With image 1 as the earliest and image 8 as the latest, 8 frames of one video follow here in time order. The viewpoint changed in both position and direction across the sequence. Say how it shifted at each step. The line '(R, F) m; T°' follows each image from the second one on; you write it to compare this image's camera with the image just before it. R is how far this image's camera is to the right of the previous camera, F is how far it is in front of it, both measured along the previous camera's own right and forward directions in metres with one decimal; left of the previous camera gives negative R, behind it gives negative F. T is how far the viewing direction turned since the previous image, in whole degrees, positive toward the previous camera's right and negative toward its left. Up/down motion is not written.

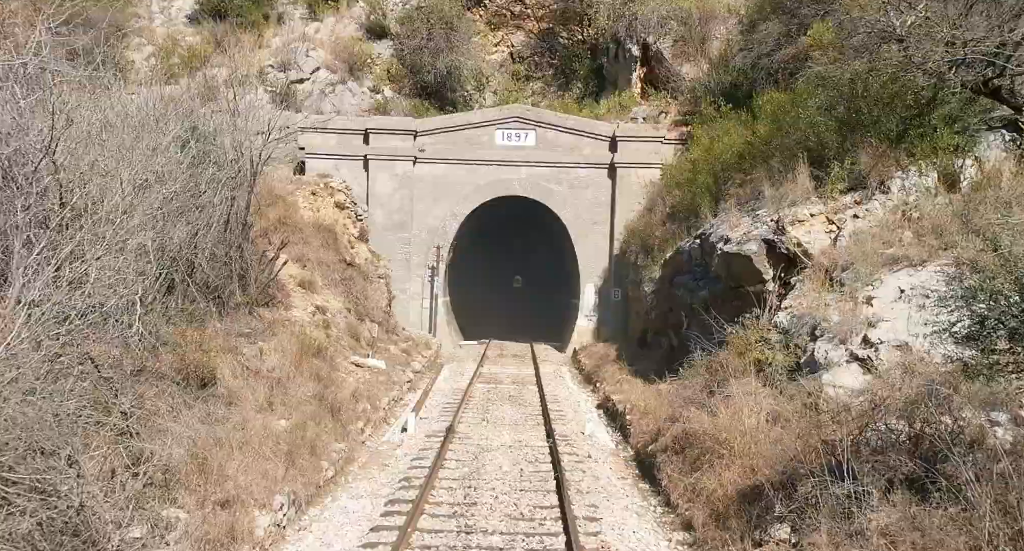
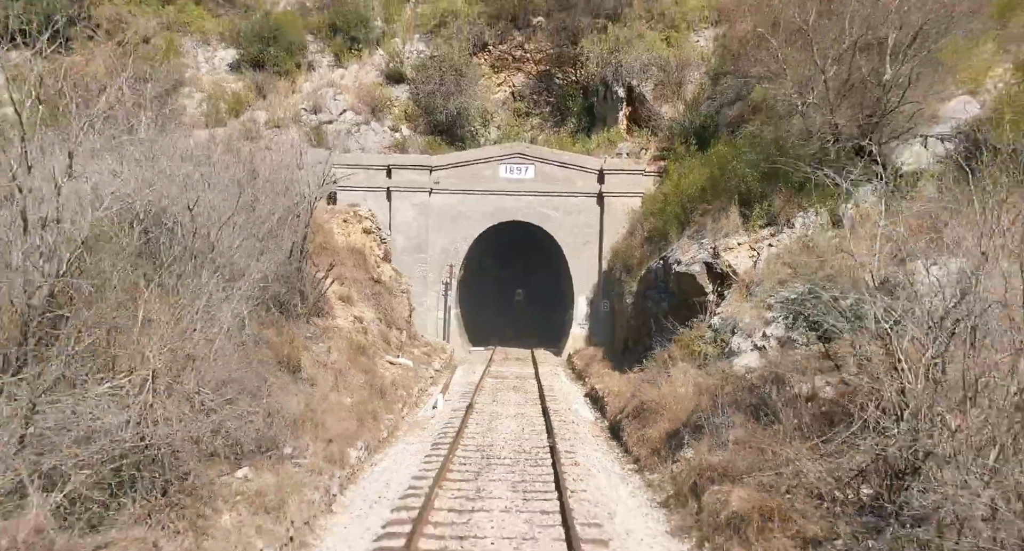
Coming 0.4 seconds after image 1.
(0.0, -1.9) m; 0°
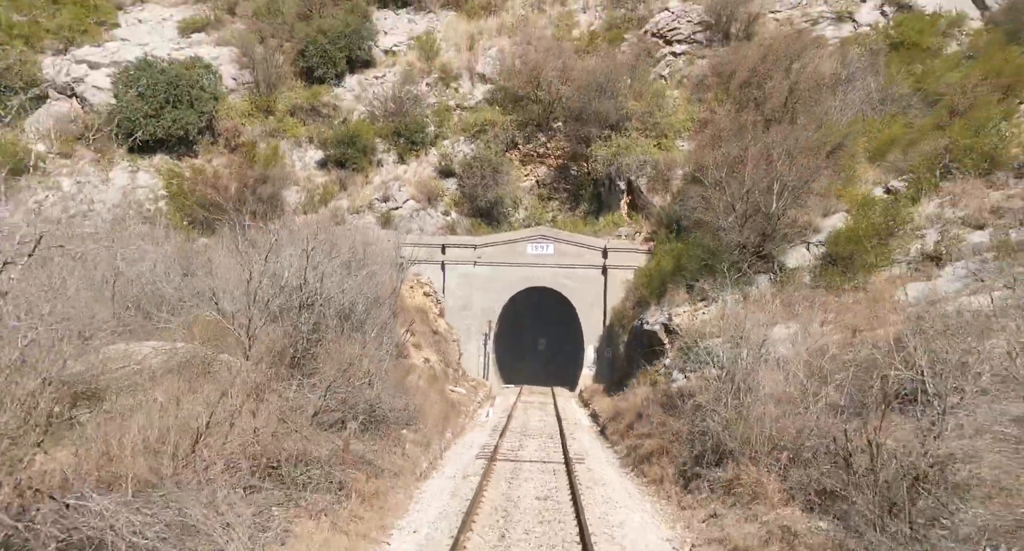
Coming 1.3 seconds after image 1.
(-0.1, -4.2) m; -2°
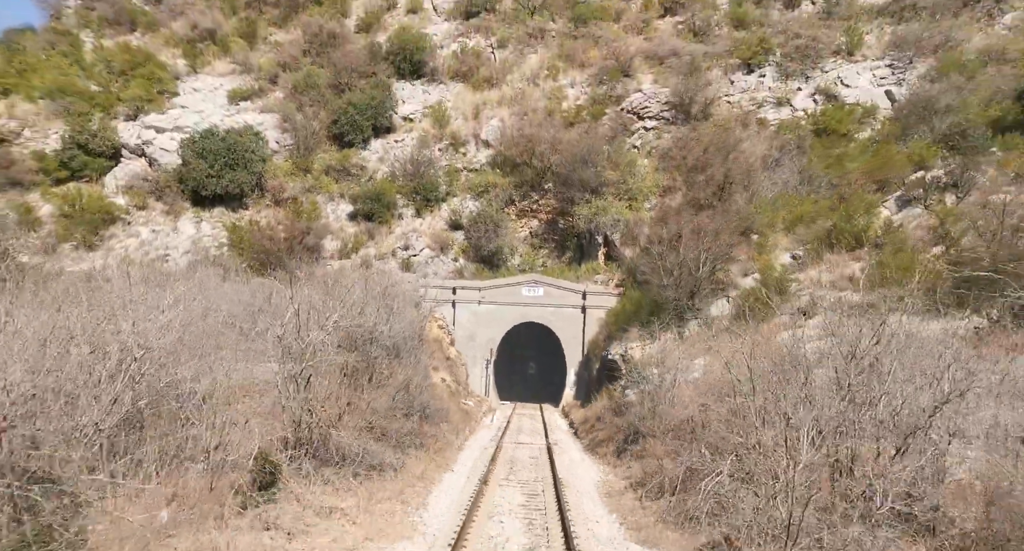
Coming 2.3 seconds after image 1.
(-0.2, -4.3) m; +1°
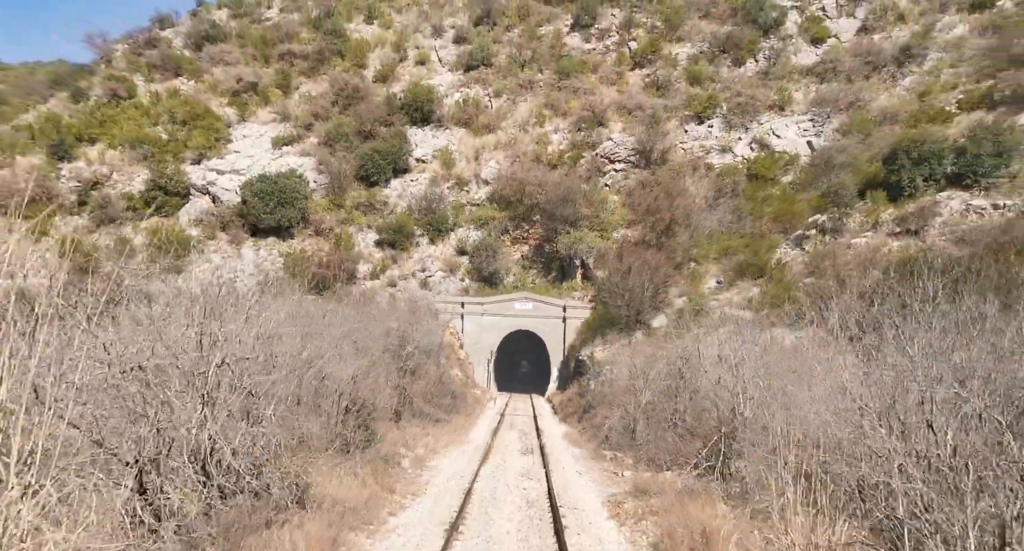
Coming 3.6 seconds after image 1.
(-0.1, -6.0) m; +1°
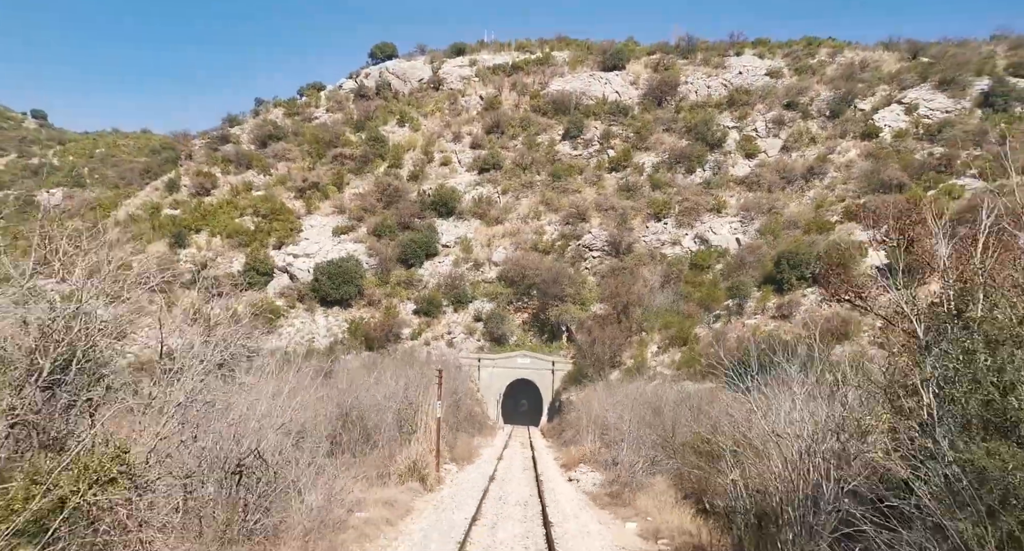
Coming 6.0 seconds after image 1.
(-0.2, -10.5) m; 0°
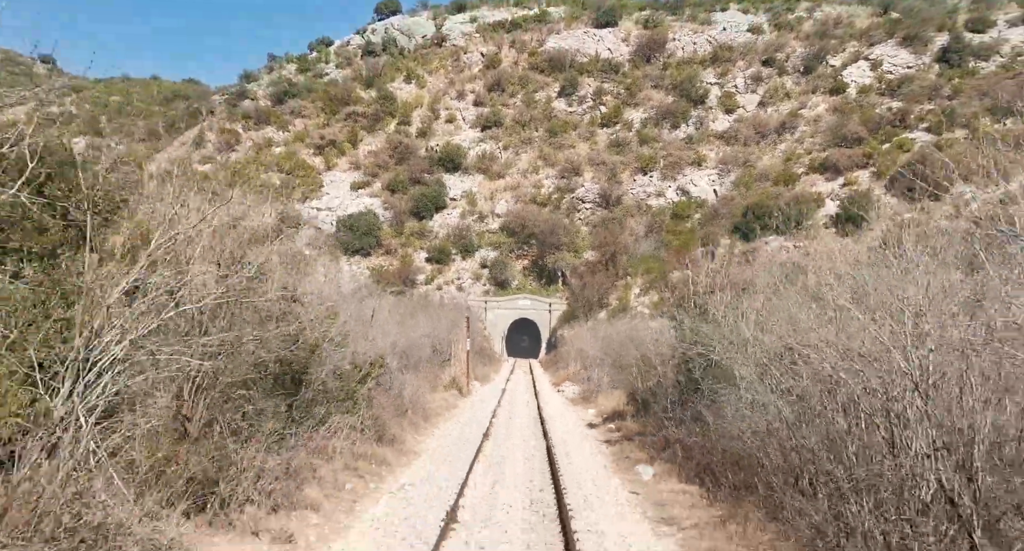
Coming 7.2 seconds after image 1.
(-0.1, -5.1) m; 0°
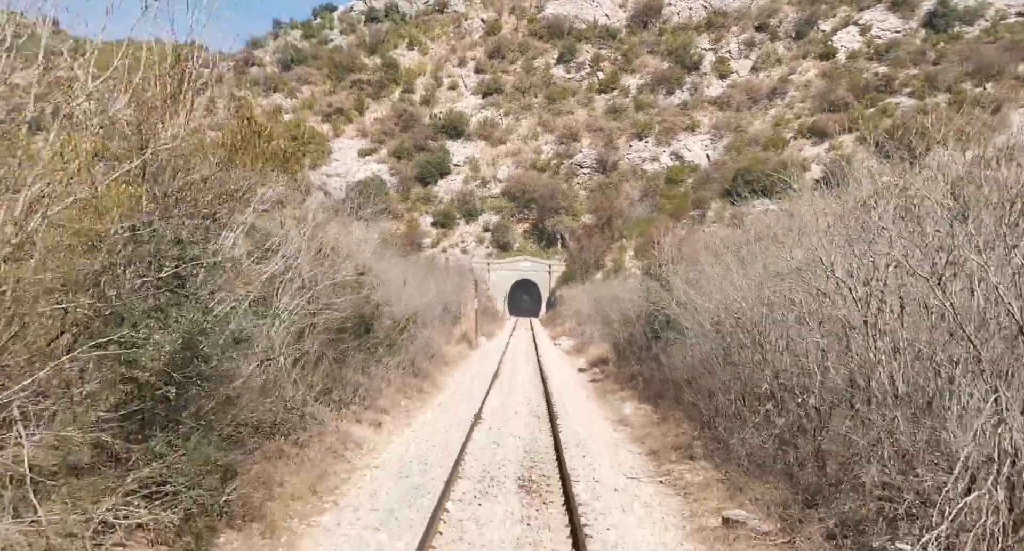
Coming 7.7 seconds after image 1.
(0.0, -2.4) m; 0°
